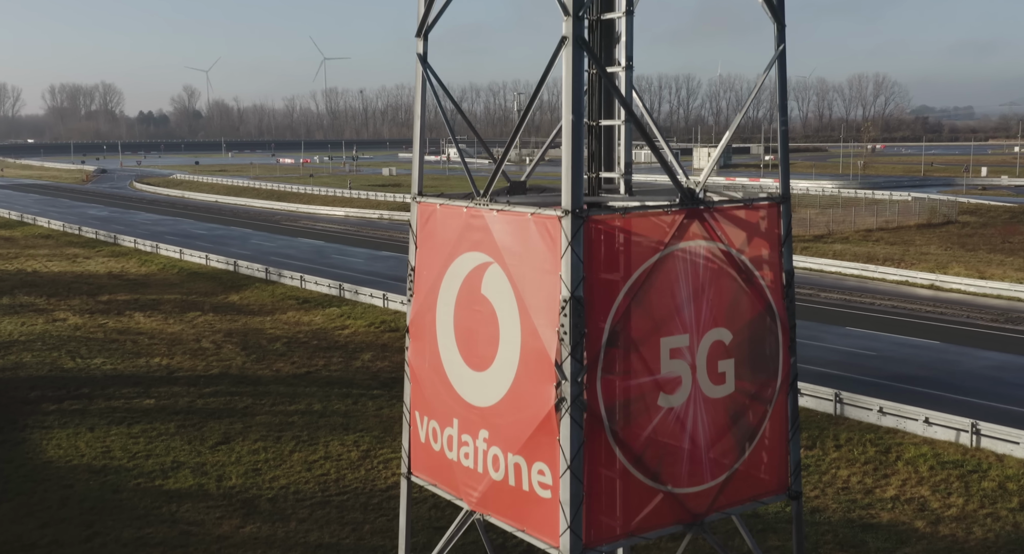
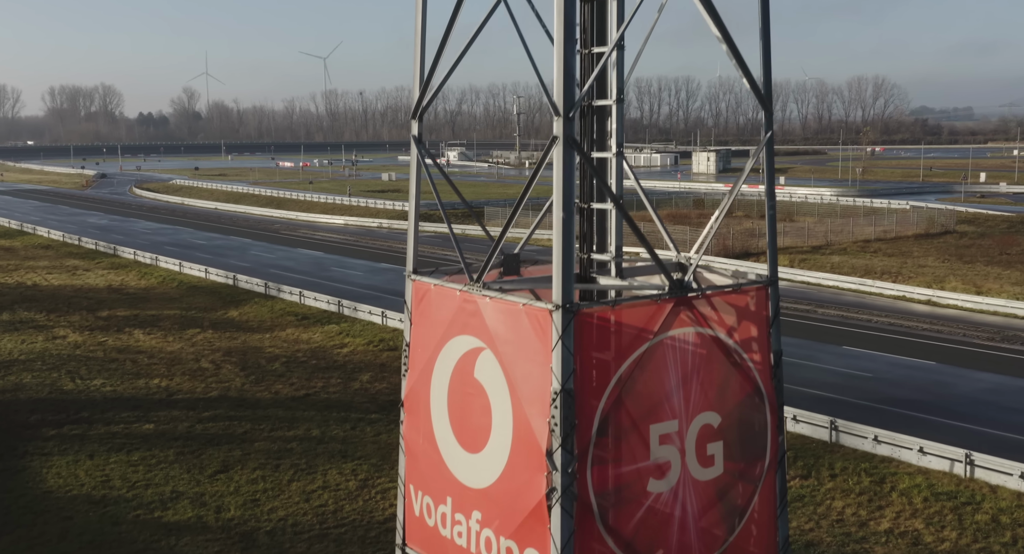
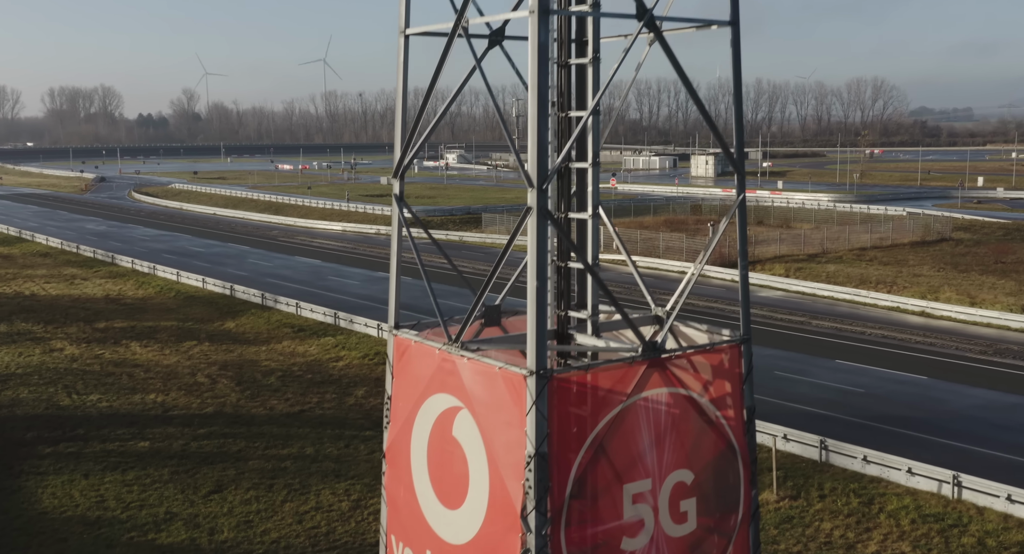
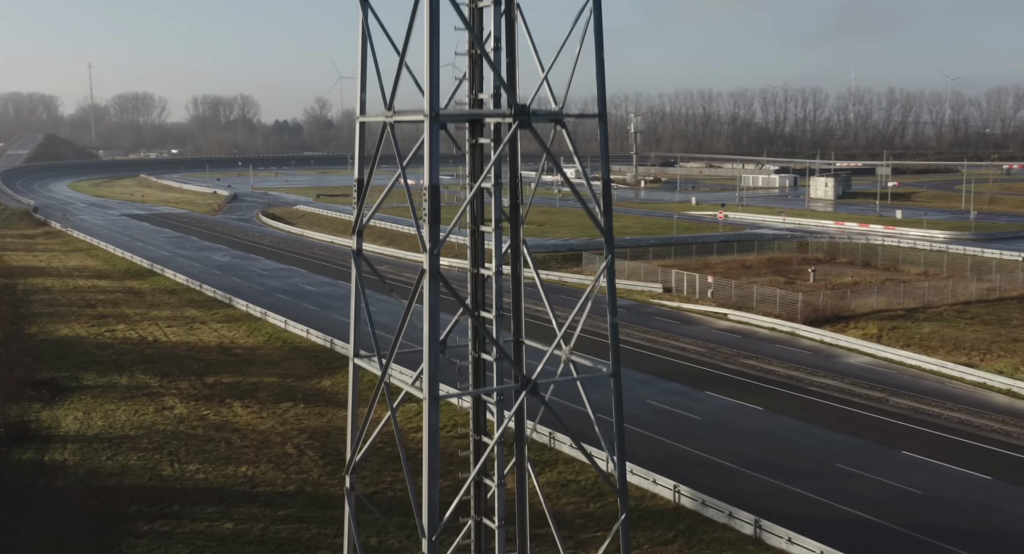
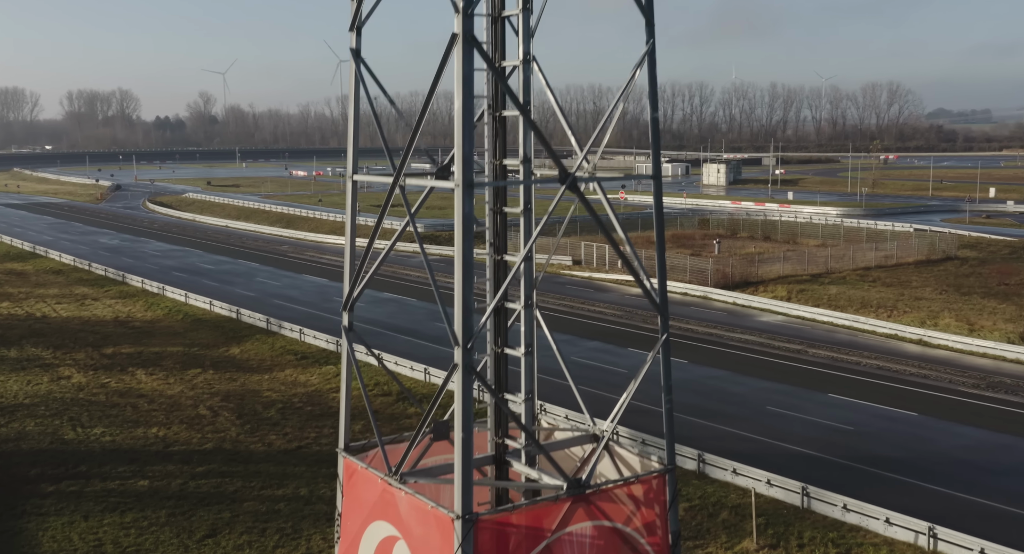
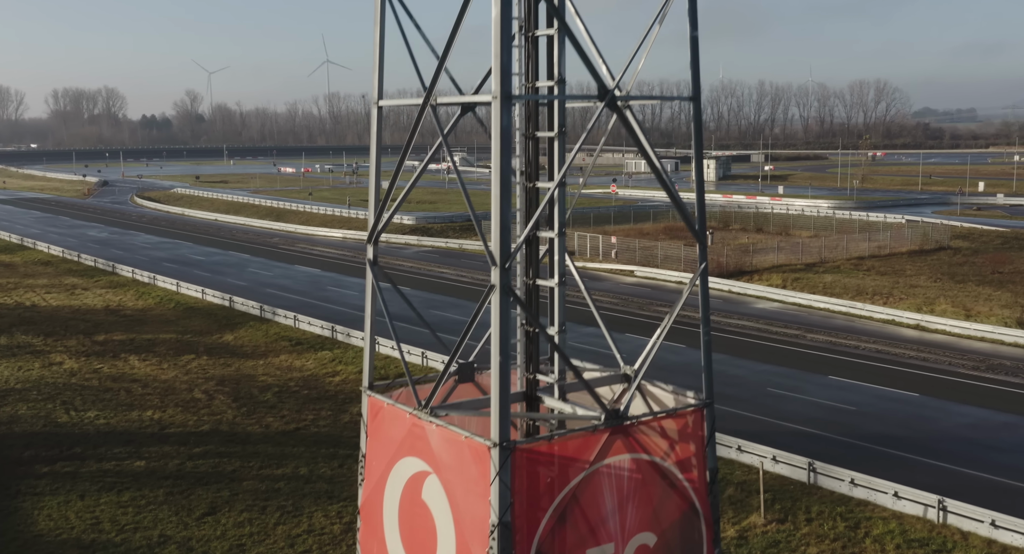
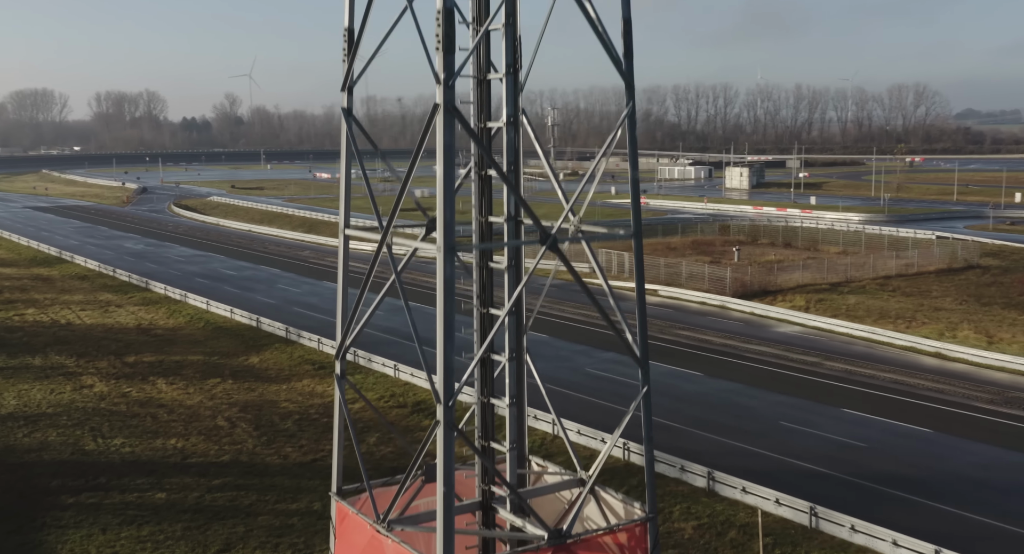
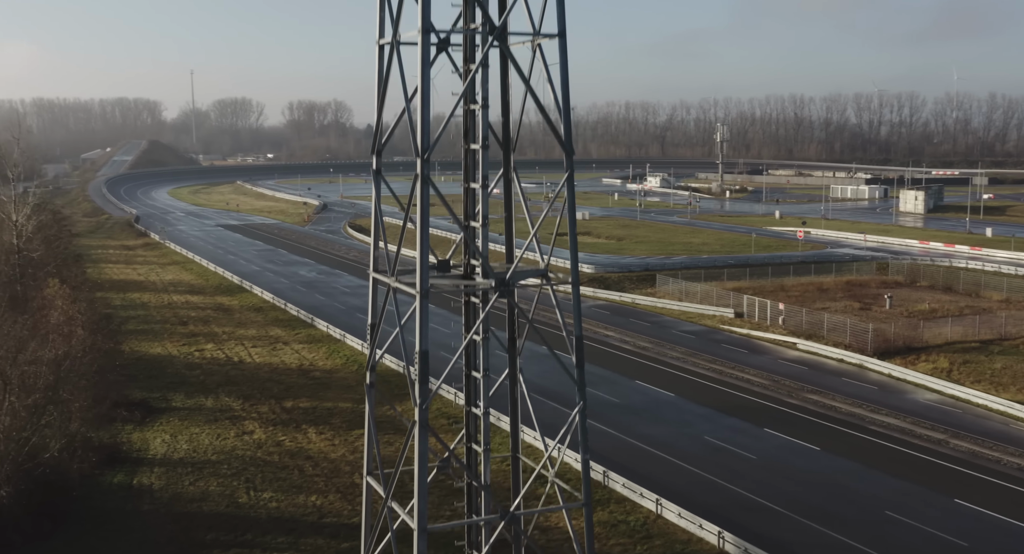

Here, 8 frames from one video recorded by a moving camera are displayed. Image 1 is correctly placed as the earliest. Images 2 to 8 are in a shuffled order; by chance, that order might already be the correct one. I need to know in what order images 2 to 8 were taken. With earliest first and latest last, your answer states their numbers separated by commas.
2, 3, 6, 5, 7, 4, 8
